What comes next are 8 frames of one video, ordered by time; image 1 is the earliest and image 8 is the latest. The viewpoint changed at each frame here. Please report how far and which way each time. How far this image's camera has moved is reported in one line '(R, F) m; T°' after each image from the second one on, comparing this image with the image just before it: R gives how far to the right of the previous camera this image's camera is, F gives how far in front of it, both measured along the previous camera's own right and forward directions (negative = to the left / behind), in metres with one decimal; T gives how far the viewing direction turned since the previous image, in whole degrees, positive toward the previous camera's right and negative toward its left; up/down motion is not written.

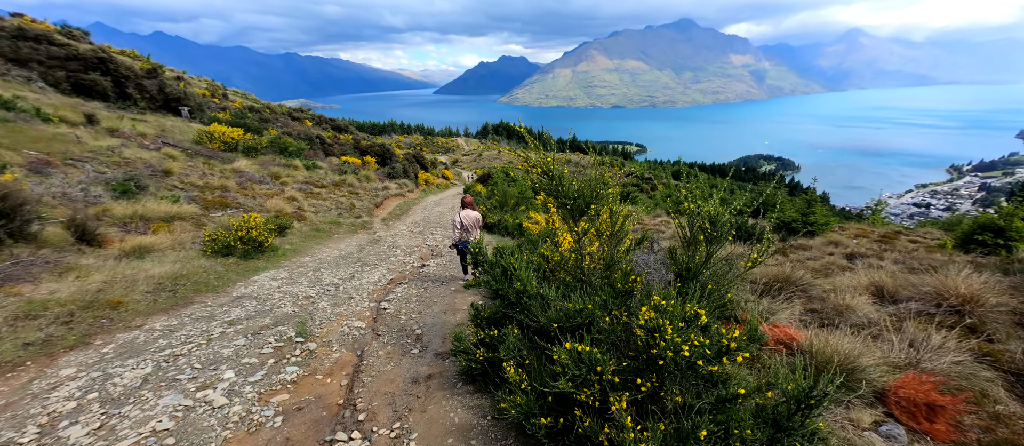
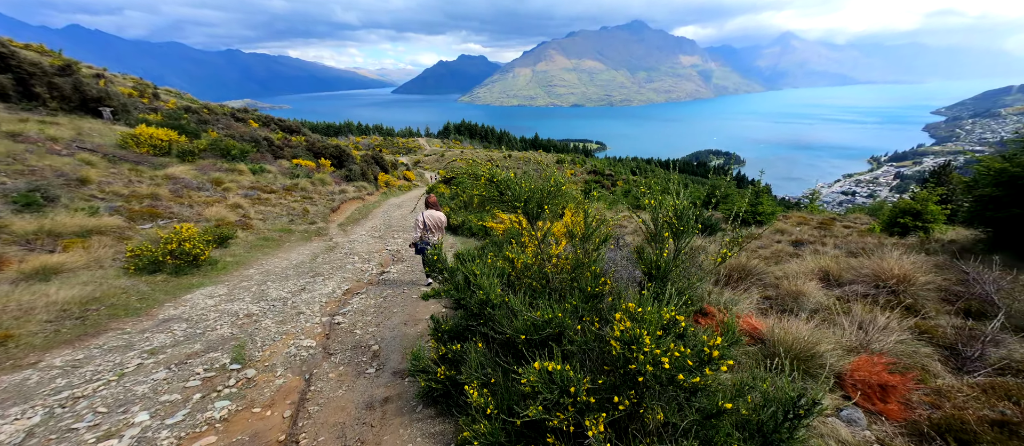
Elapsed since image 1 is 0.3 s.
(0.0, +0.3) m; +5°
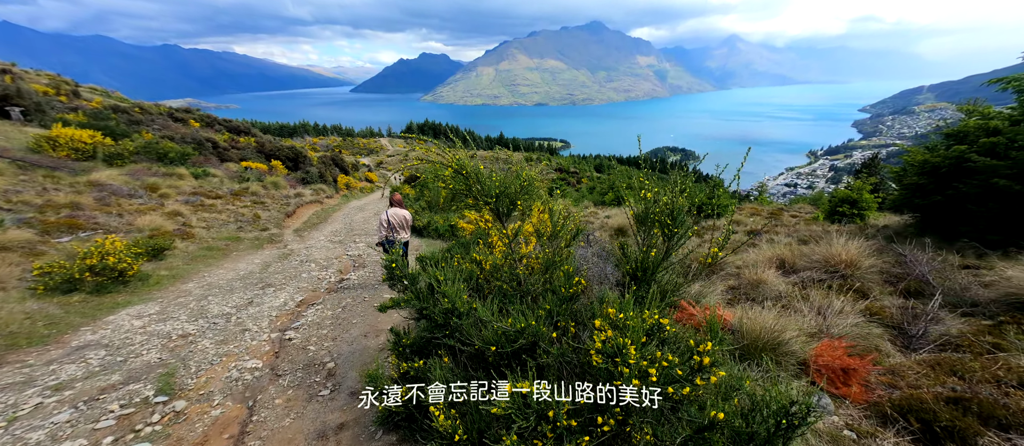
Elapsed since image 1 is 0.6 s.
(0.0, +0.3) m; +5°
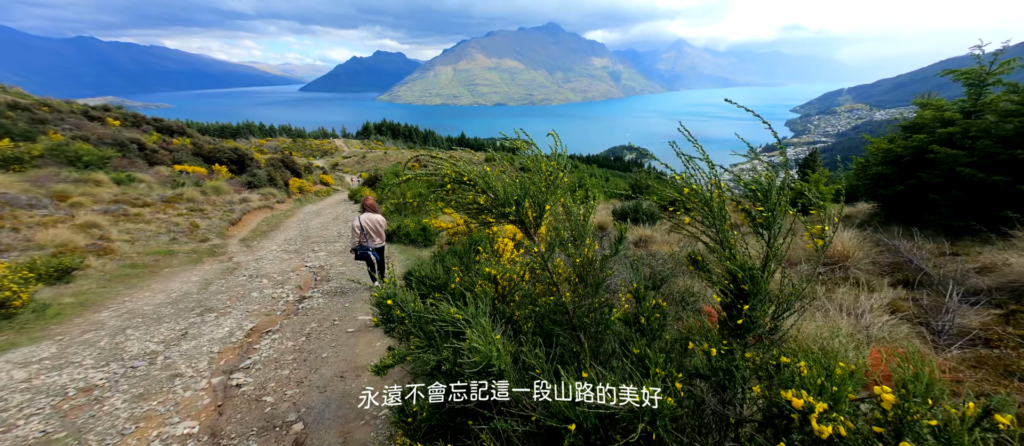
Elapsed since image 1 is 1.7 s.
(-0.5, +0.9) m; +6°
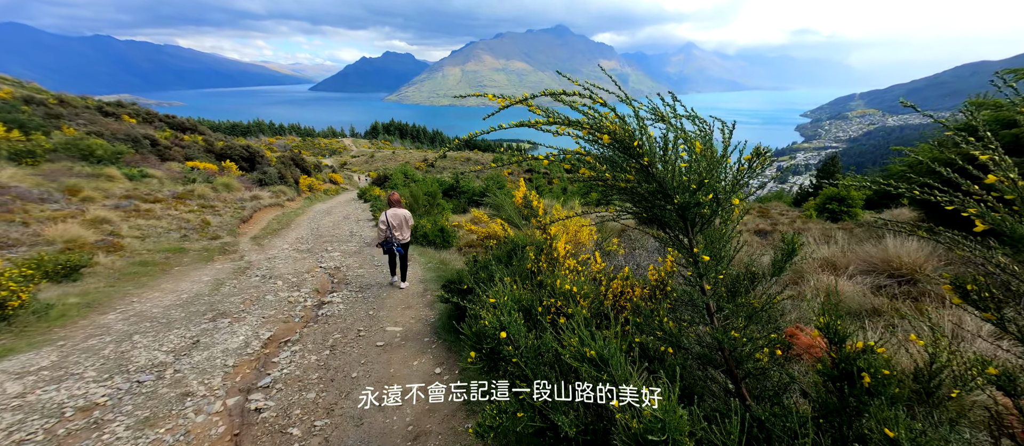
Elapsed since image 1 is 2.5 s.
(-0.5, +0.5) m; -1°
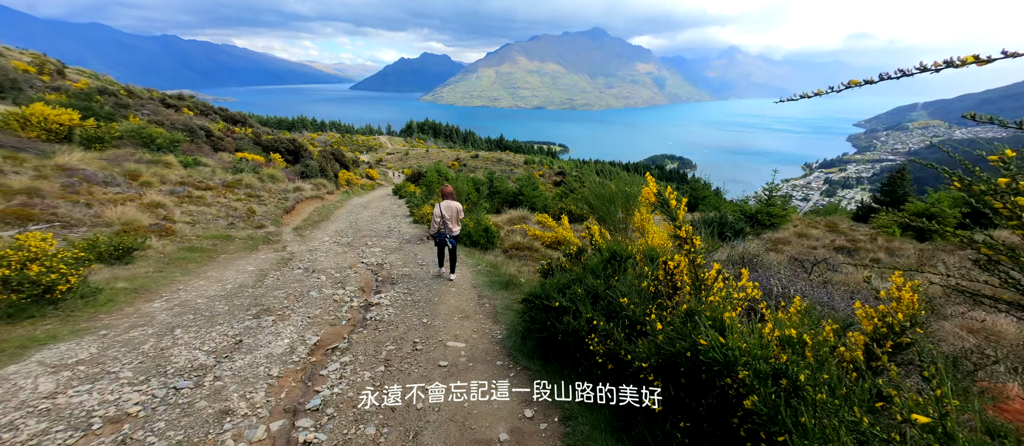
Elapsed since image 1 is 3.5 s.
(-0.6, +0.7) m; -4°
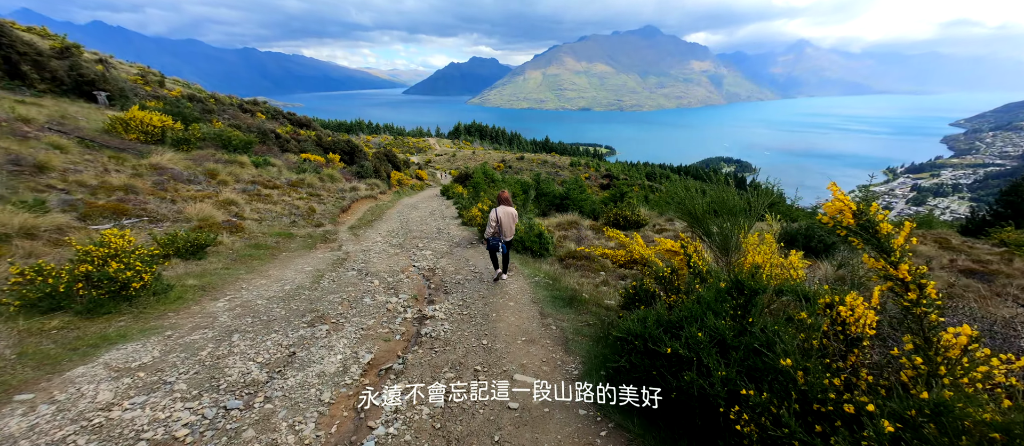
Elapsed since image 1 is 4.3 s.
(-0.3, +0.6) m; -7°
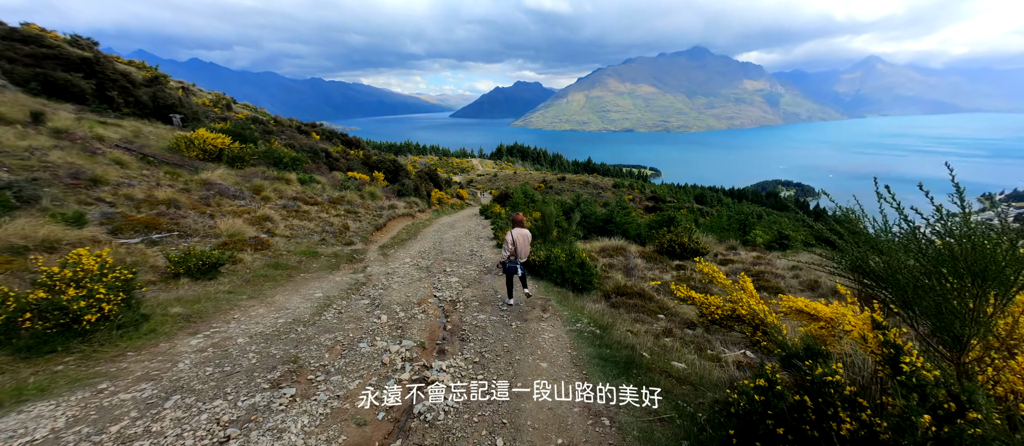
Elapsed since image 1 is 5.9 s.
(0.0, +1.5) m; -6°
